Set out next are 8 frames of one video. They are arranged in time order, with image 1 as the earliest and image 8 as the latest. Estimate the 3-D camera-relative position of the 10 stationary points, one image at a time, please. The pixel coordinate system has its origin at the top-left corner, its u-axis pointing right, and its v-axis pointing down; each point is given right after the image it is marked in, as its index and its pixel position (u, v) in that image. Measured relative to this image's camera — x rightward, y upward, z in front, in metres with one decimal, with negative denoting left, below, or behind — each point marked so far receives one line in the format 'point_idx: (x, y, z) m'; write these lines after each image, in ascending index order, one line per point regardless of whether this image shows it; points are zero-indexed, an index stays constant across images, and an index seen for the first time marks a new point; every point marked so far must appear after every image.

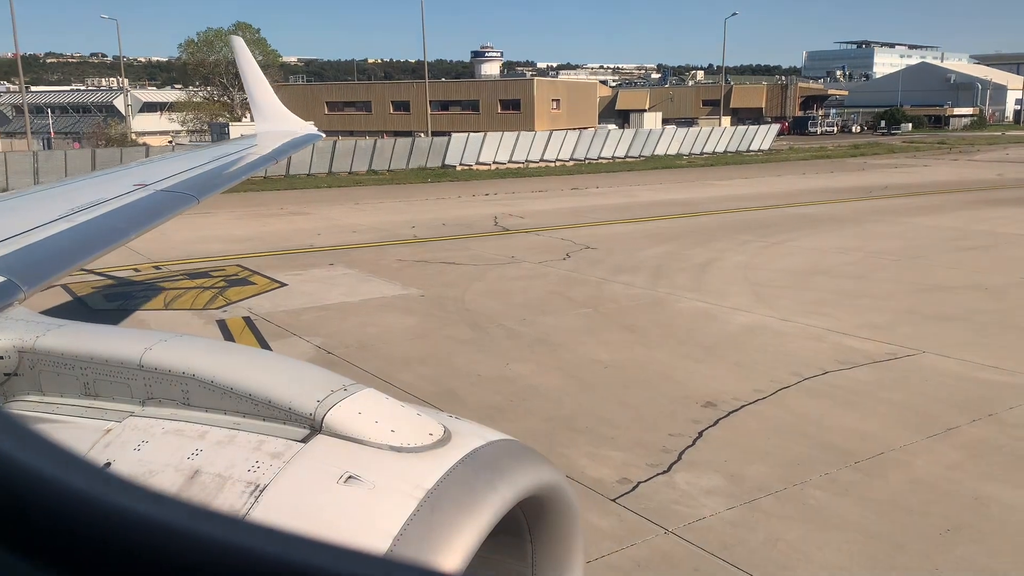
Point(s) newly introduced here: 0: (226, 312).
0: (-4.0, -0.4, +11.9) m
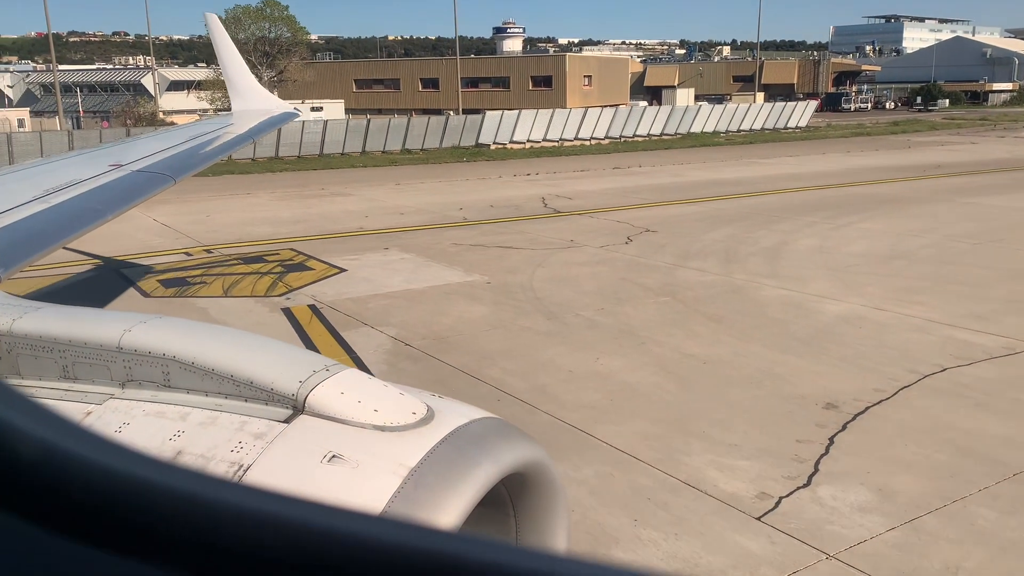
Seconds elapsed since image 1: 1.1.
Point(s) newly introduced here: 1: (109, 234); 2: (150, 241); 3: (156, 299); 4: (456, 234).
0: (-3.0, -0.2, +11.4) m
1: (-8.2, +1.1, +17.1) m
2: (-6.9, +0.9, +16.1) m
3: (-4.9, -0.2, +11.5) m
4: (-1.1, +1.1, +16.6) m
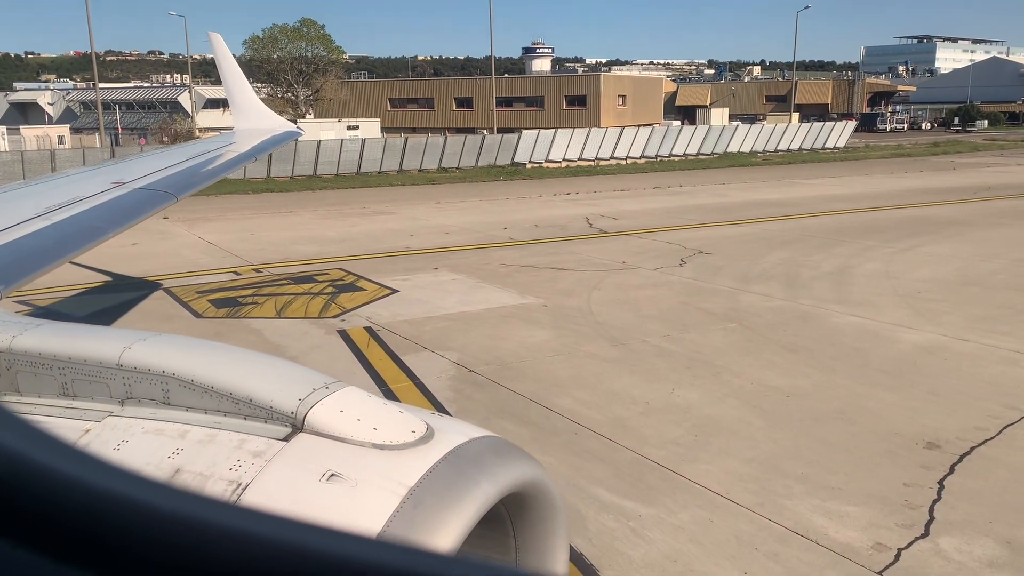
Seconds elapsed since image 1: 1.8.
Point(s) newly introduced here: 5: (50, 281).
0: (-2.2, -0.5, +11.1) m
1: (-7.3, +0.7, +17.0) m
2: (-6.0, +0.5, +16.0) m
3: (-4.1, -0.4, +11.3) m
4: (-0.1, +0.7, +16.3) m
5: (-7.7, +0.1, +13.9) m
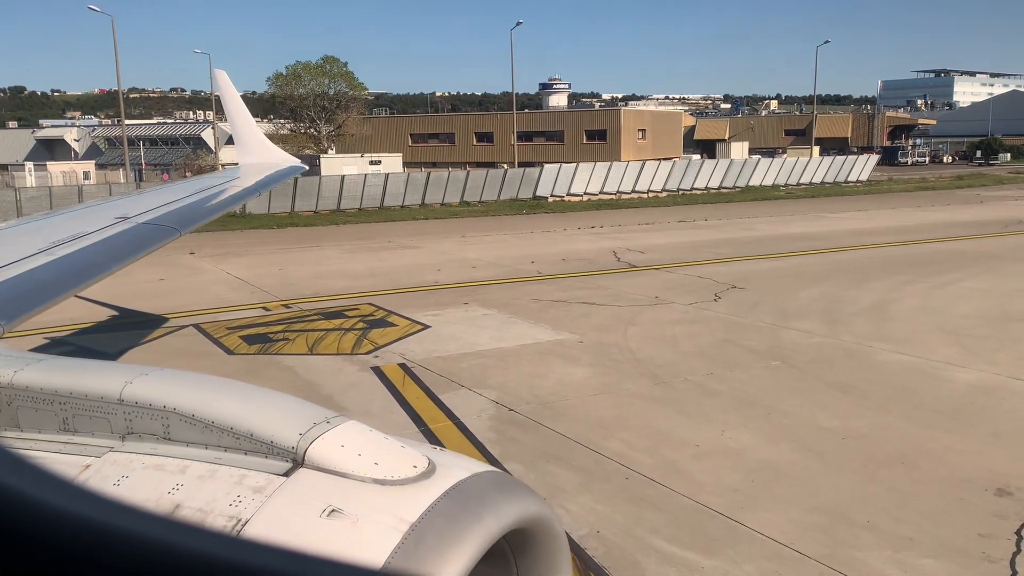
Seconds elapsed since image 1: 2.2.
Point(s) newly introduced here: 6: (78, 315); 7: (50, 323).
0: (-1.7, -0.9, +10.9) m
1: (-6.7, 0.0, +16.9) m
2: (-5.4, -0.1, +15.9) m
3: (-3.6, -0.9, +11.1) m
4: (+0.4, 0.0, +16.1) m
5: (-7.1, -0.5, +13.8) m
6: (-7.3, -0.5, +14.0) m
7: (-7.4, -0.6, +13.5) m
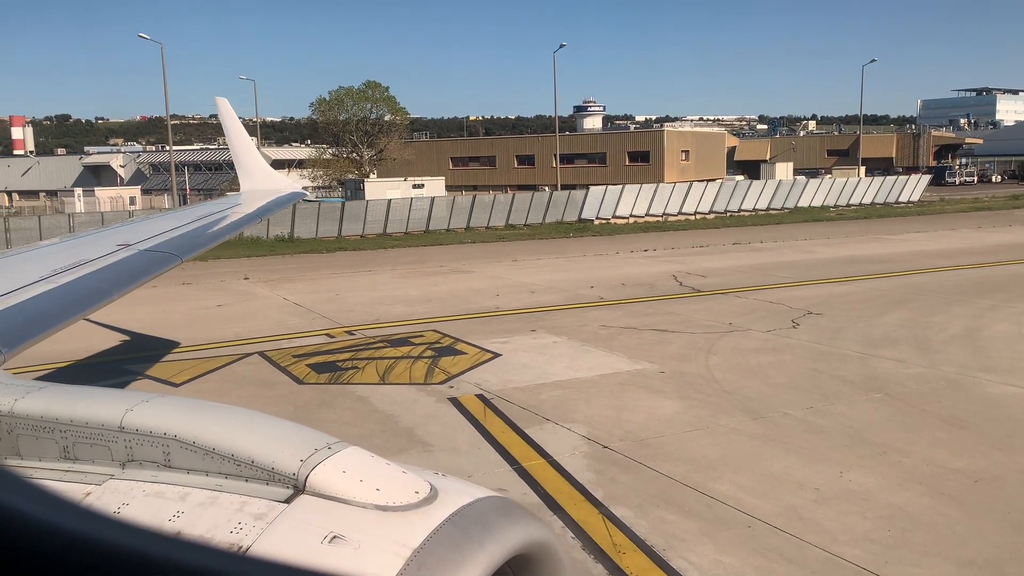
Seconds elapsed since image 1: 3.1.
0: (-0.7, -1.3, +10.5) m
1: (-5.4, -0.5, +16.7) m
2: (-4.2, -0.6, +15.6) m
3: (-2.6, -1.3, +10.7) m
4: (+1.7, -0.5, +15.5) m
5: (-6.0, -1.0, +13.6) m
6: (-6.1, -0.9, +13.8) m
7: (-6.3, -1.0, +13.2) m
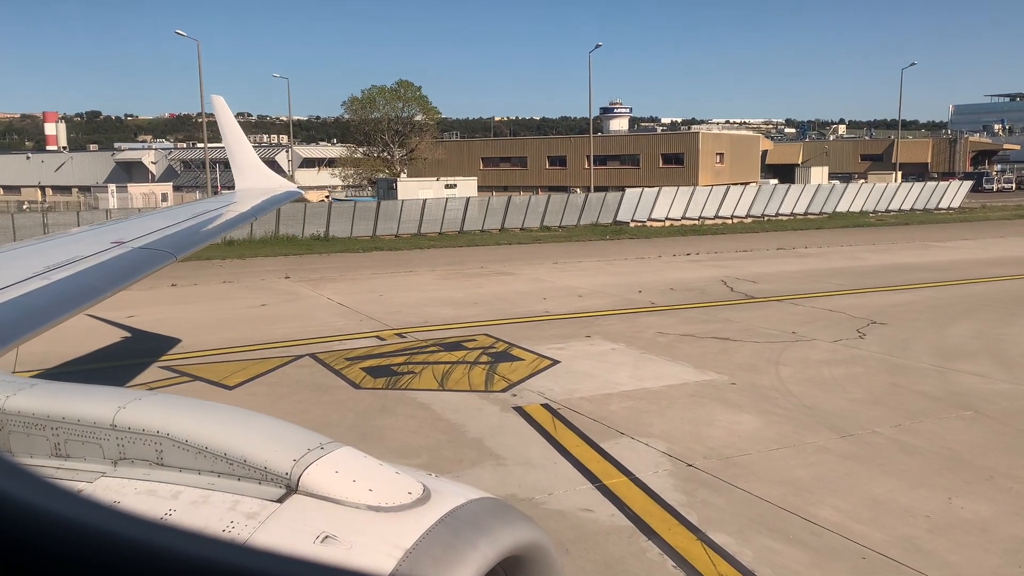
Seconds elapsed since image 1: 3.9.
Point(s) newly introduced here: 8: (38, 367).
0: (+0.1, -1.3, +10.1) m
1: (-4.4, -0.5, +16.4) m
2: (-3.2, -0.6, +15.3) m
3: (-1.8, -1.3, +10.4) m
4: (+2.6, -0.6, +15.1) m
5: (-5.1, -0.9, +13.3) m
6: (-5.2, -0.9, +13.5) m
7: (-5.4, -1.0, +13.0) m
8: (-6.7, -1.1, +11.9) m
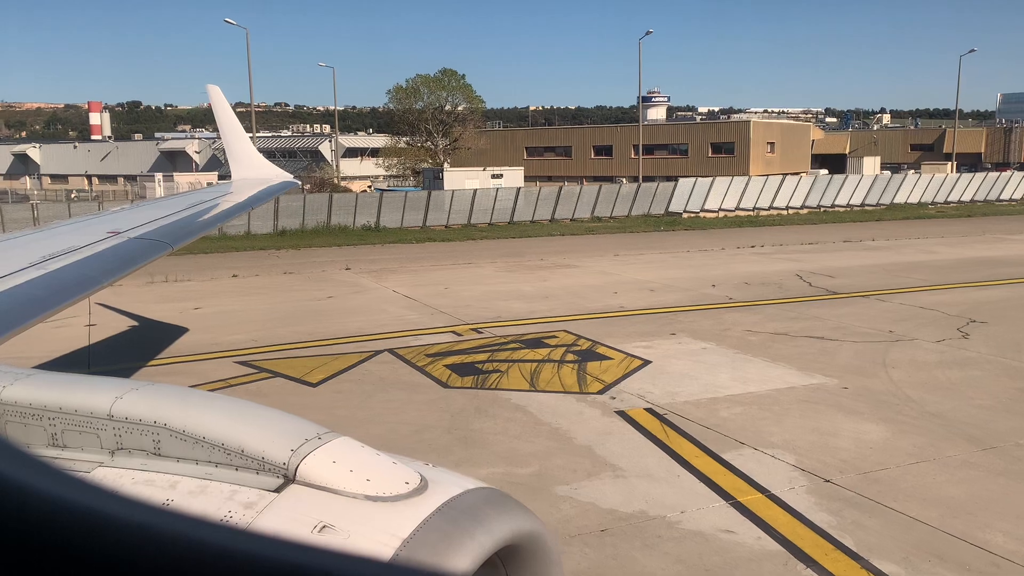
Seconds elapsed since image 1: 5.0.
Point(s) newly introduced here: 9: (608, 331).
0: (+1.2, -1.3, +9.5) m
1: (-3.0, -0.3, +16.0) m
2: (-1.9, -0.5, +14.8) m
3: (-0.6, -1.2, +9.9) m
4: (+3.9, -0.5, +14.4) m
5: (-3.8, -0.8, +13.0) m
6: (-4.0, -0.8, +13.2) m
7: (-4.2, -0.9, +12.6) m
8: (-5.5, -1.0, +11.6) m
9: (+1.5, -0.7, +13.3) m
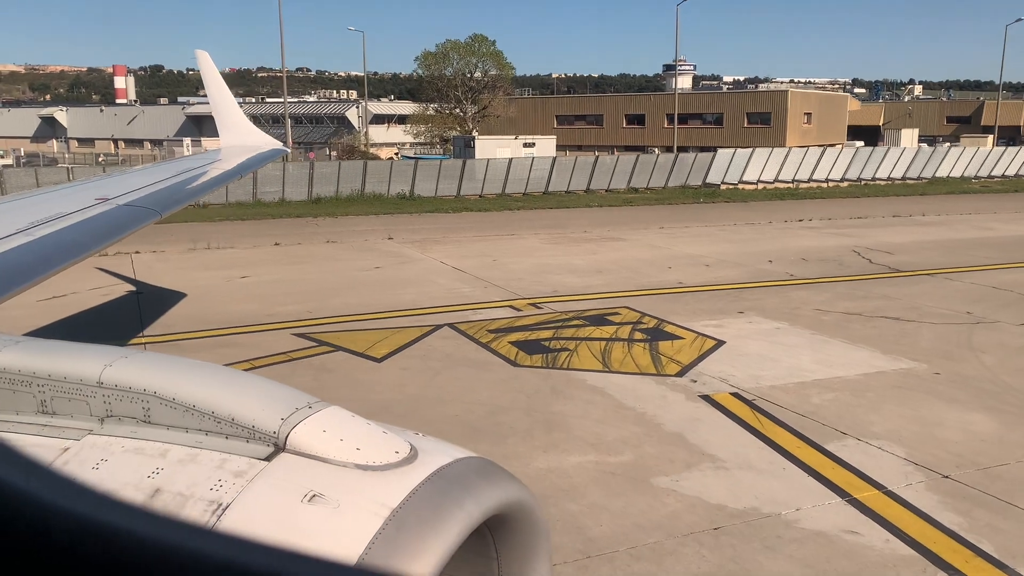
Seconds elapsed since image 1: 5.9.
0: (+2.0, -1.0, +9.0) m
1: (-2.0, +0.2, +15.6) m
2: (-0.9, 0.0, +14.4) m
3: (+0.2, -1.0, +9.5) m
4: (+4.9, -0.1, +13.8) m
5: (-2.9, -0.4, +12.6) m
6: (-3.0, -0.3, +12.8) m
7: (-3.2, -0.4, +12.3) m
8: (-4.6, -0.6, +11.3) m
9: (+2.4, -0.3, +12.8) m
